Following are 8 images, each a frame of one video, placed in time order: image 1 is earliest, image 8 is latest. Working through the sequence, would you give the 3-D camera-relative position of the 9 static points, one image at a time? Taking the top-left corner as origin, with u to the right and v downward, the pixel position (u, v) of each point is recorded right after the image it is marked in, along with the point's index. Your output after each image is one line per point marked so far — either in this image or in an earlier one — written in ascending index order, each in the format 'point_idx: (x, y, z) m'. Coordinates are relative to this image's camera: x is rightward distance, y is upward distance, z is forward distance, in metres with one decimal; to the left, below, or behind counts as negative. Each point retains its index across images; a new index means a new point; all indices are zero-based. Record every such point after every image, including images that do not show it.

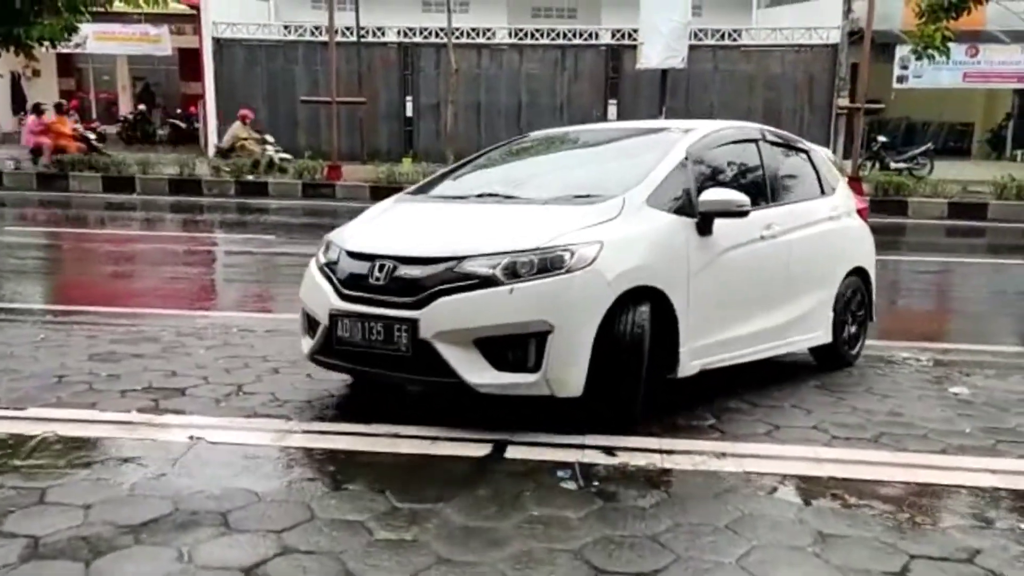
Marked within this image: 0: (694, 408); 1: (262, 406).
0: (+1.0, -0.7, +5.0) m
1: (-1.4, -0.7, +4.9) m
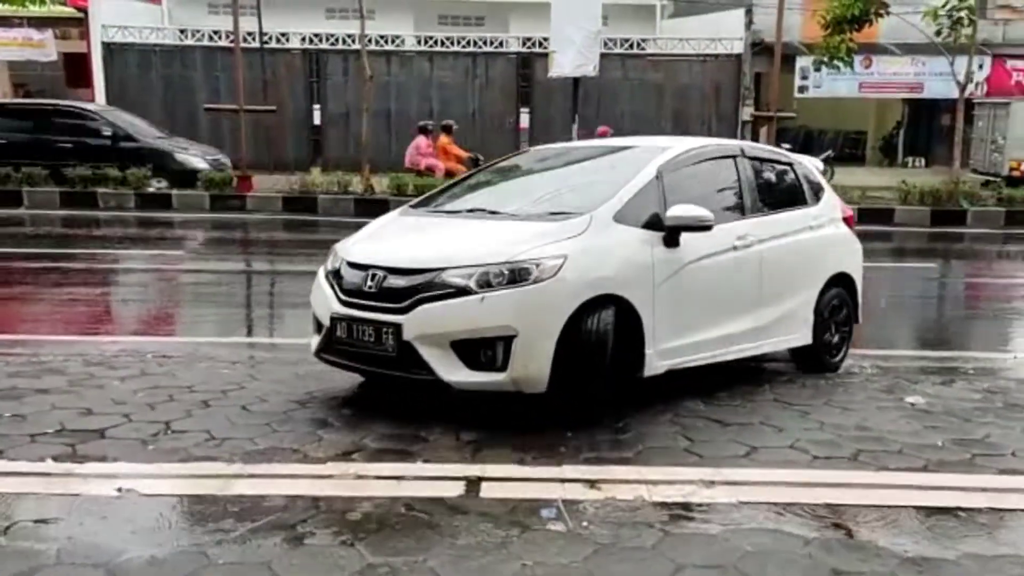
0: (+0.8, -0.8, +4.8) m
1: (-1.5, -0.8, +4.4) m
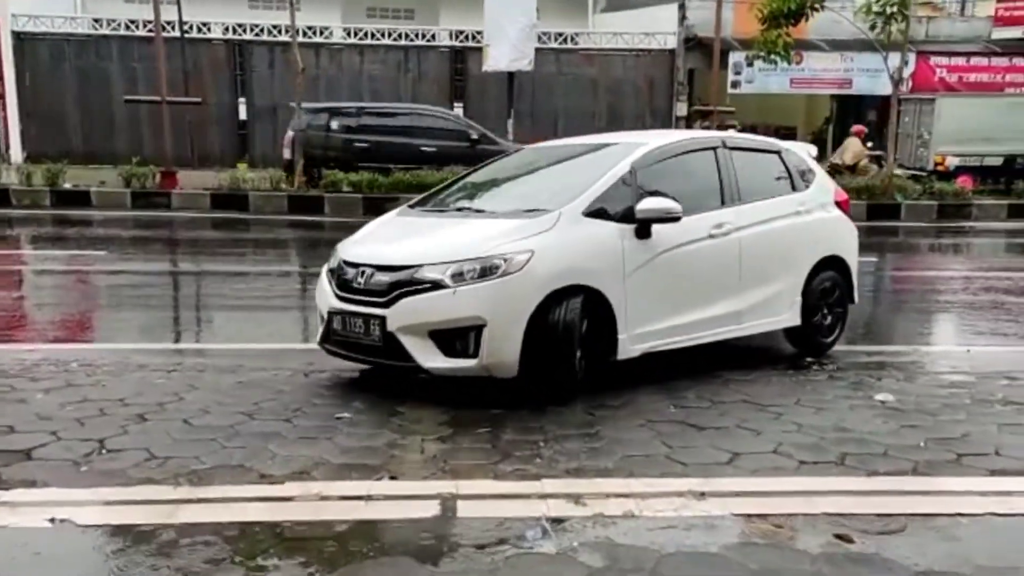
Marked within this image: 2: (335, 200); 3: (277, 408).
0: (+0.7, -0.8, +4.6) m
1: (-1.7, -0.8, +4.0) m
2: (-3.1, +1.5, +15.4) m
3: (-1.3, -0.7, +5.1) m
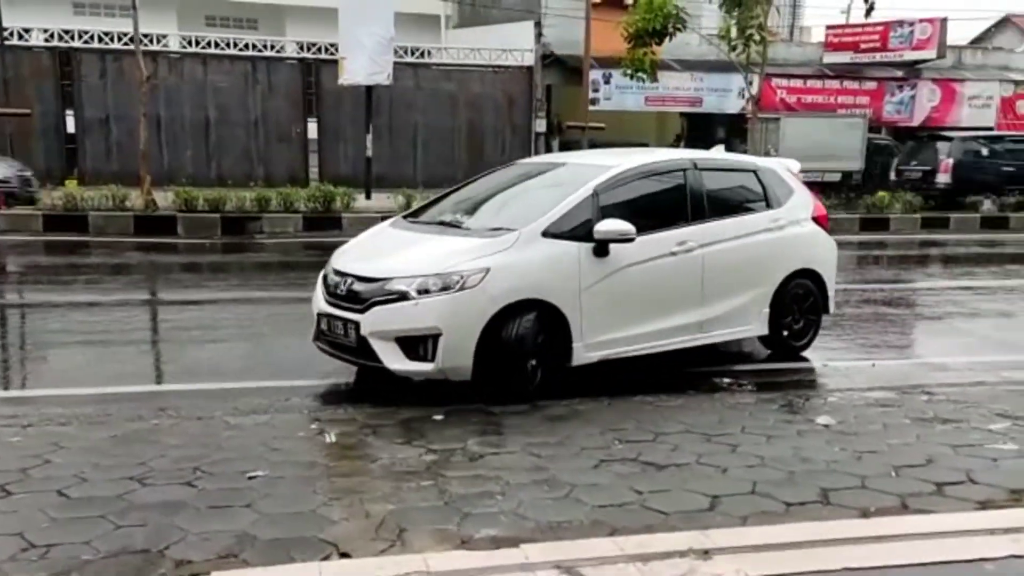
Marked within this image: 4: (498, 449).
0: (+0.4, -0.9, +4.2) m
1: (-1.8, -1.0, +3.2) m
2: (-5.1, +1.1, +14.2) m
3: (-1.6, -0.9, +4.4) m
4: (-0.1, -0.9, +4.9) m
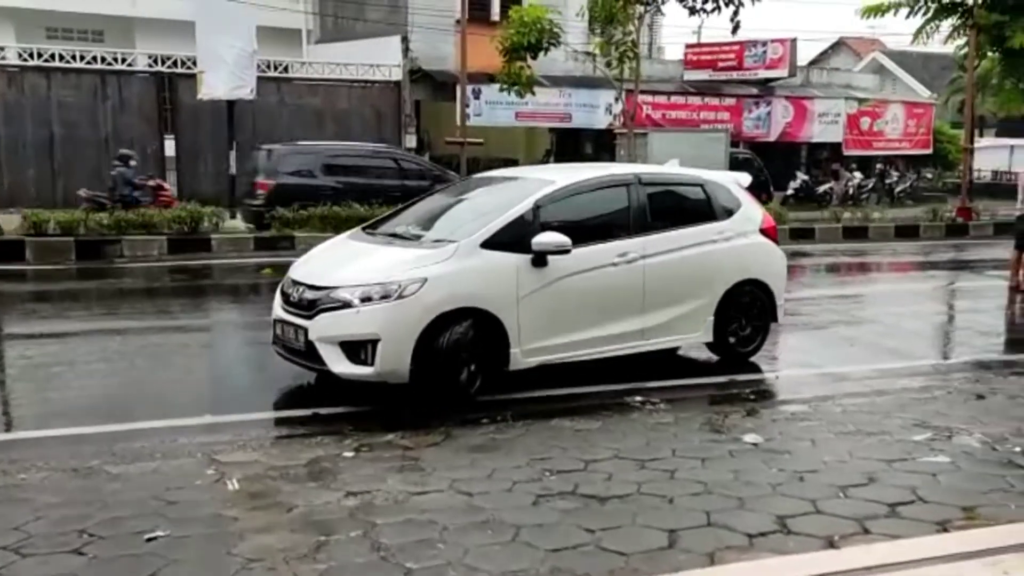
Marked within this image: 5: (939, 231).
0: (+0.1, -1.0, +3.9) m
1: (-1.9, -1.1, +2.6) m
2: (-6.9, +0.6, +13.0) m
3: (-1.9, -1.1, +3.8) m
4: (-0.4, -1.0, +4.5) m
5: (+9.0, +1.2, +18.9) m
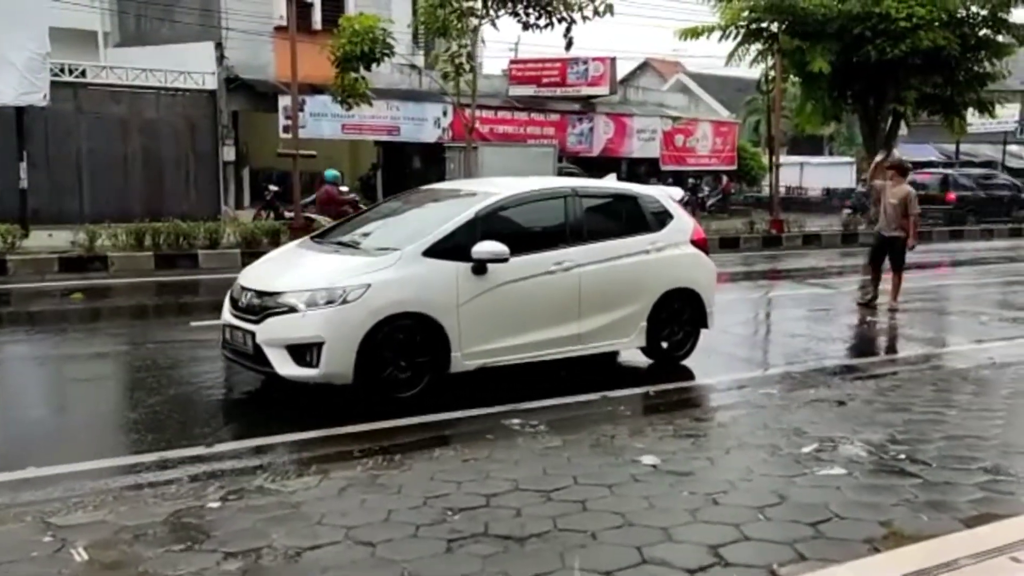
0: (-0.2, -1.1, +3.5) m
1: (-1.9, -1.3, +1.9) m
2: (-8.9, +0.2, +11.1) m
3: (-2.2, -1.2, +3.0) m
4: (-0.9, -1.1, +4.0) m
5: (+5.4, +1.0, +20.0) m
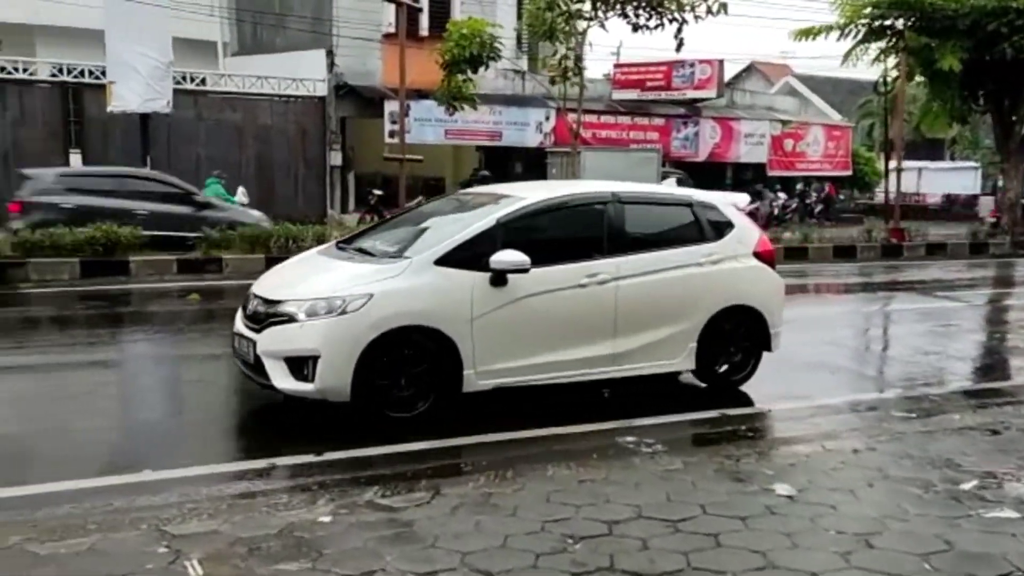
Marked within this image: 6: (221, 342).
0: (+0.3, -1.2, +3.3) m
1: (-1.6, -1.3, +1.8) m
2: (-7.6, +0.2, +11.7) m
3: (-1.7, -1.2, +2.9) m
4: (-0.4, -1.2, +3.8) m
5: (+7.7, +0.8, +19.0) m
6: (-2.8, -0.5, +8.7) m
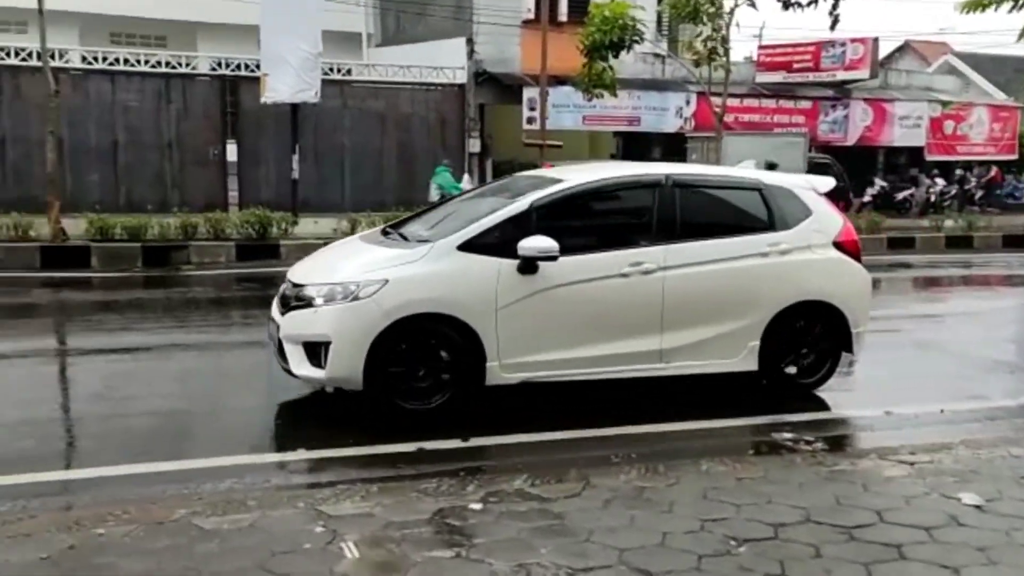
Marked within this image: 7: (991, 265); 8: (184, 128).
0: (+0.9, -1.1, +3.0) m
1: (-1.2, -1.2, +1.9) m
2: (-5.7, +0.5, +12.5) m
3: (-1.2, -1.1, +3.0) m
4: (+0.3, -1.1, +3.7) m
5: (+10.5, +0.9, +17.5) m
6: (-1.4, -0.4, +8.8) m
7: (+8.0, +0.4, +15.1) m
8: (-6.8, +3.4, +18.7) m
